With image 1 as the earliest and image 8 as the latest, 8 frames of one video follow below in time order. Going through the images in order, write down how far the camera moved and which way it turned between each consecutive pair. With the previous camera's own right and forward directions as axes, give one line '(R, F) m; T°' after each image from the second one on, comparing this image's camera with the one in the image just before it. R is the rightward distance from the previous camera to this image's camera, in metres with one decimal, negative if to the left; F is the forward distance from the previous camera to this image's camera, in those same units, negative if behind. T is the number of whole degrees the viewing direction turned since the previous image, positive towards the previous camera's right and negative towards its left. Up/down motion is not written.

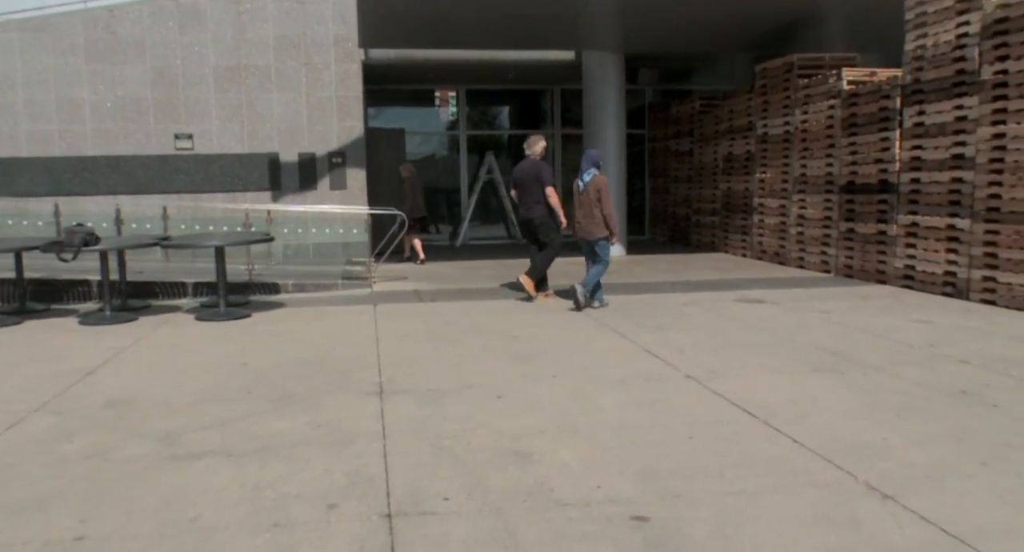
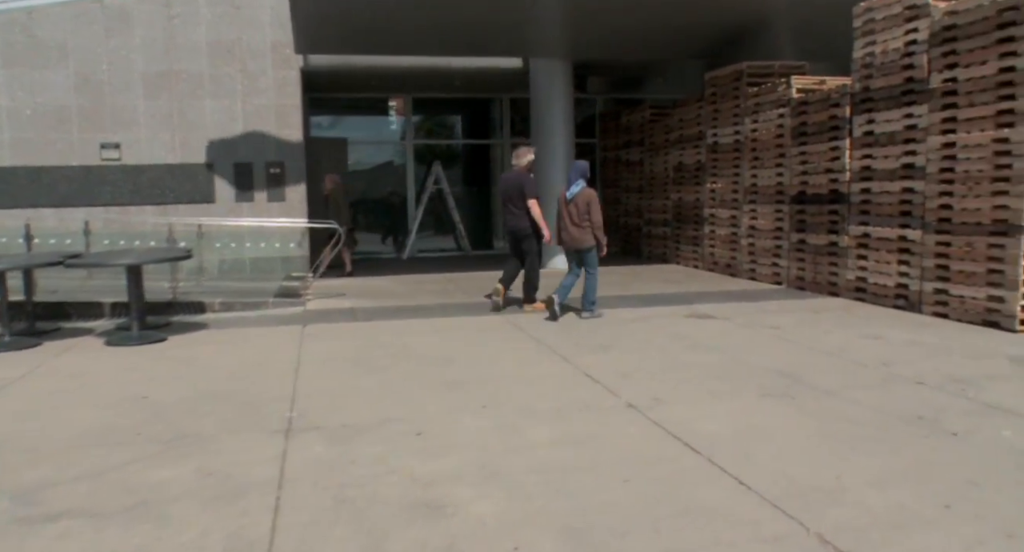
(+0.3, +0.5) m; +3°
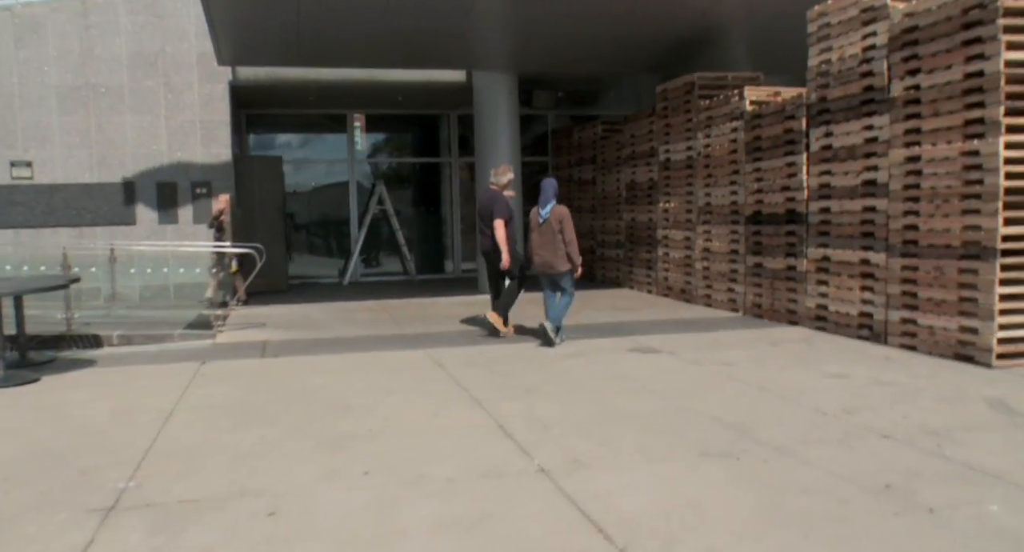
(+0.5, +0.9) m; +2°
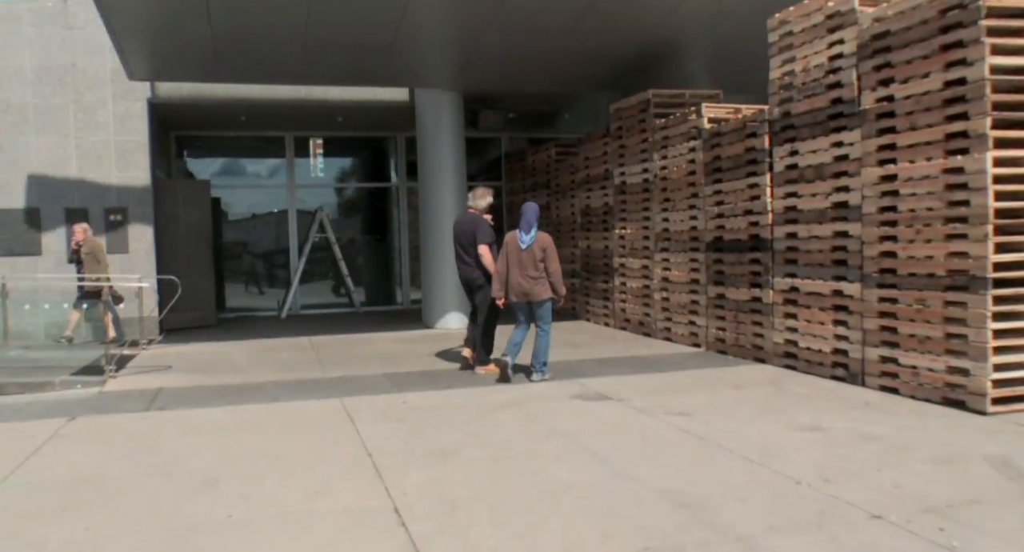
(+0.4, +1.0) m; +2°
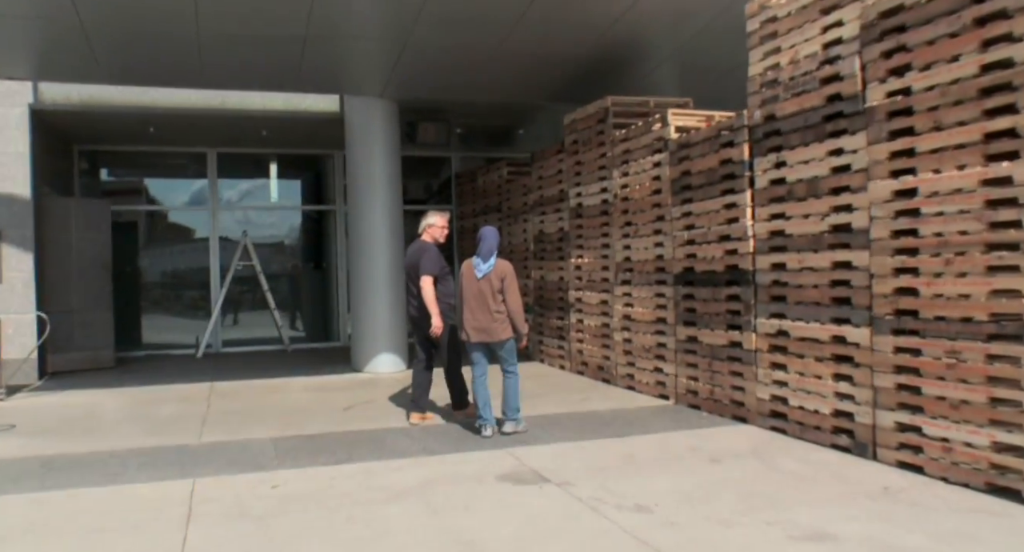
(+0.4, +1.5) m; +2°
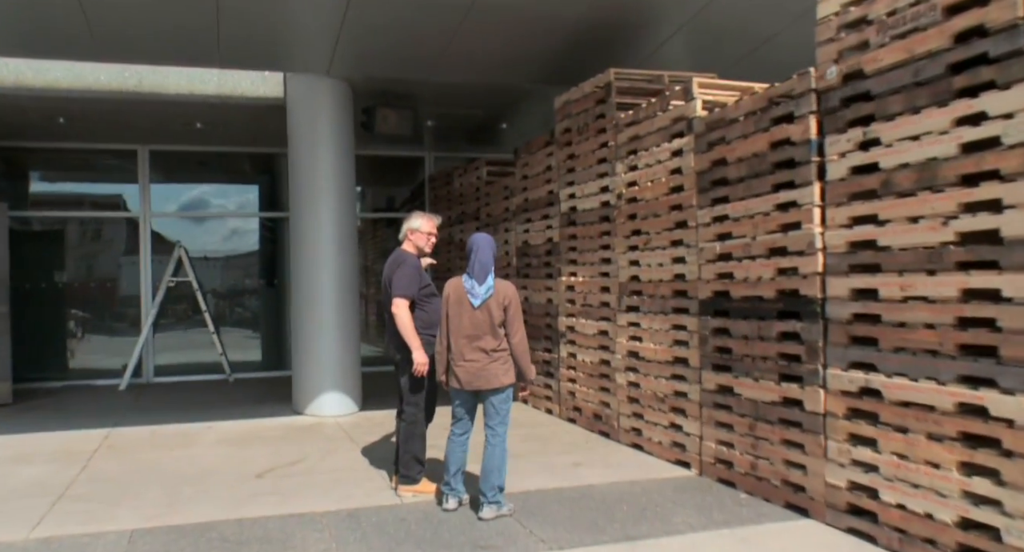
(+0.2, +2.0) m; 0°
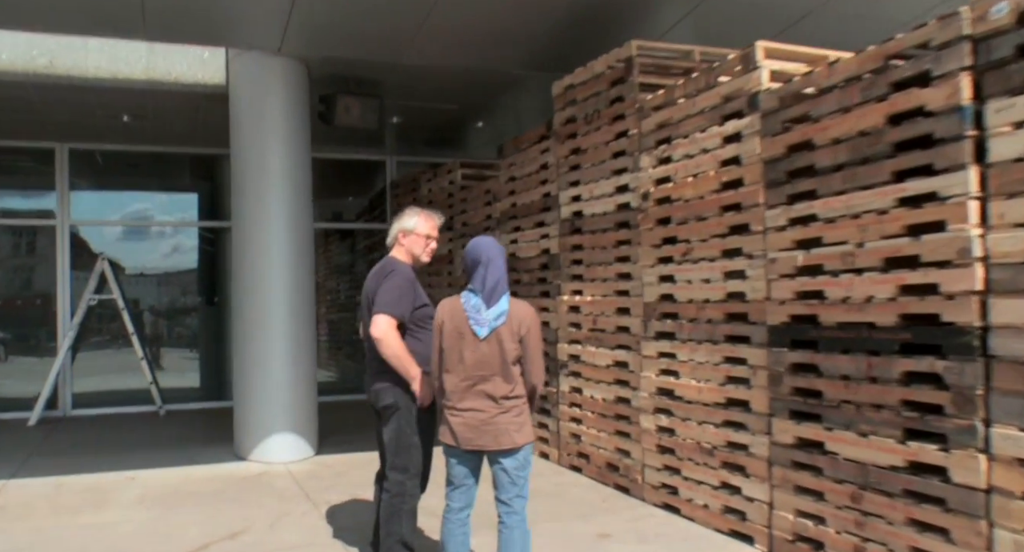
(-0.4, +1.4) m; +4°
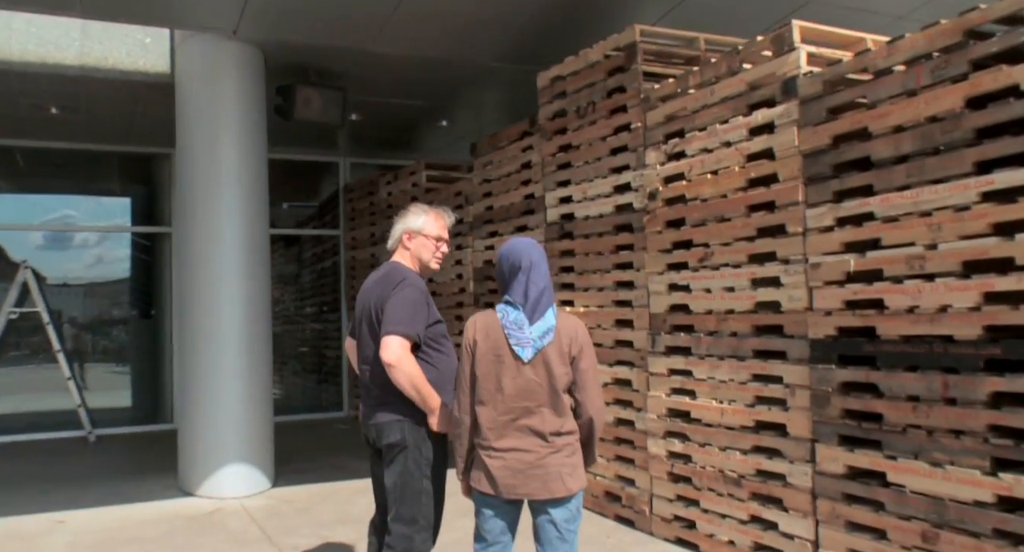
(-0.3, +0.6) m; +5°
